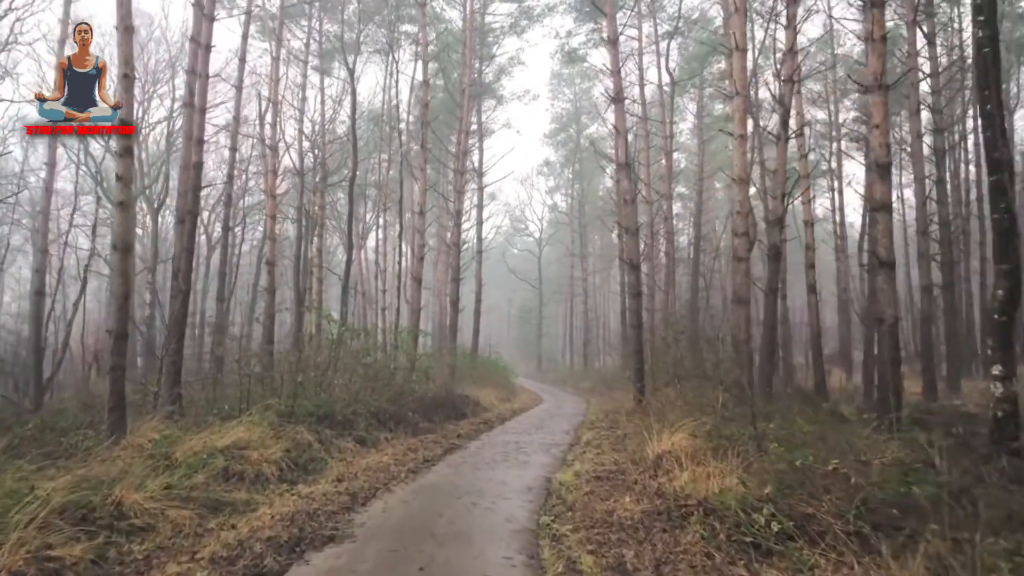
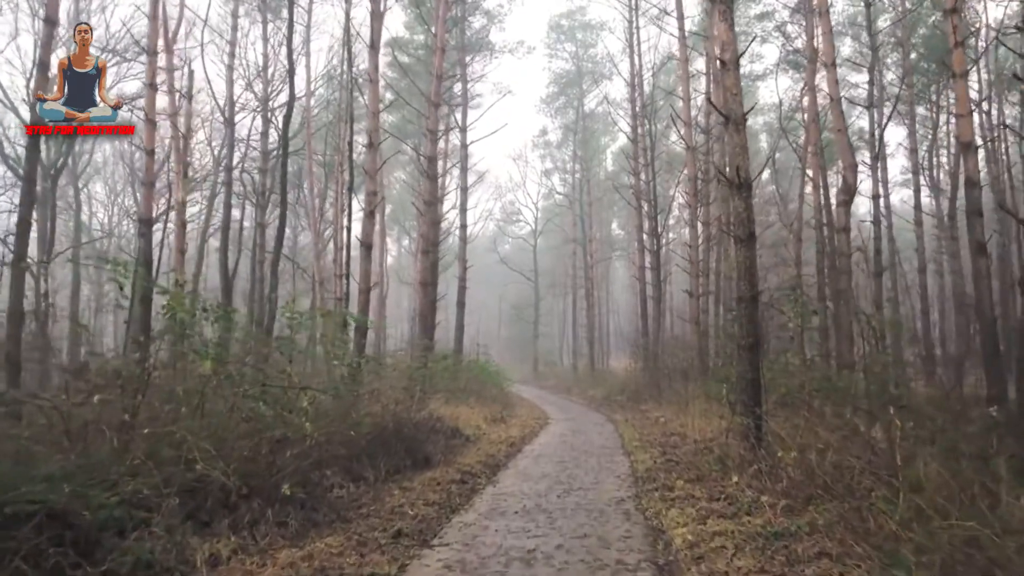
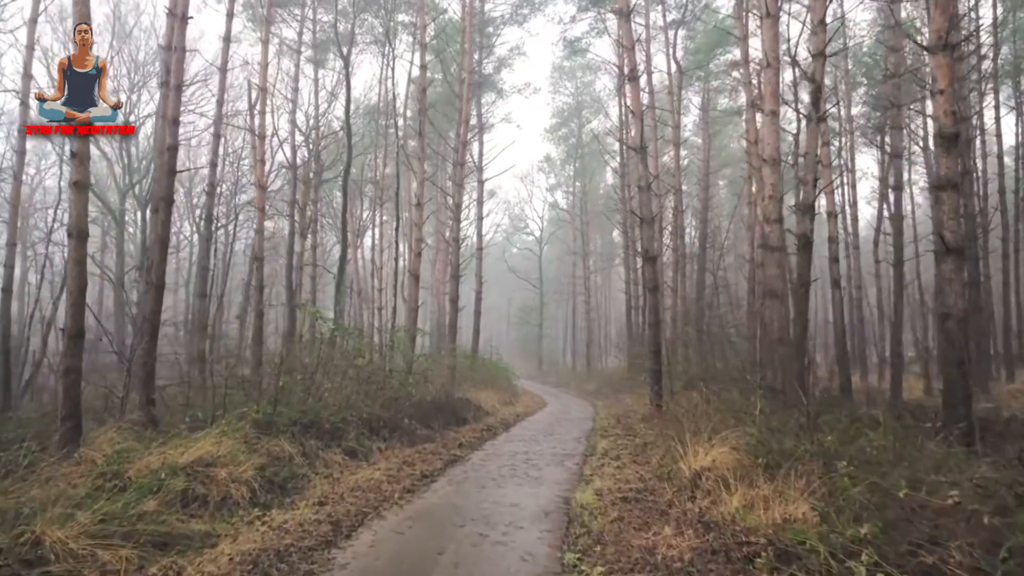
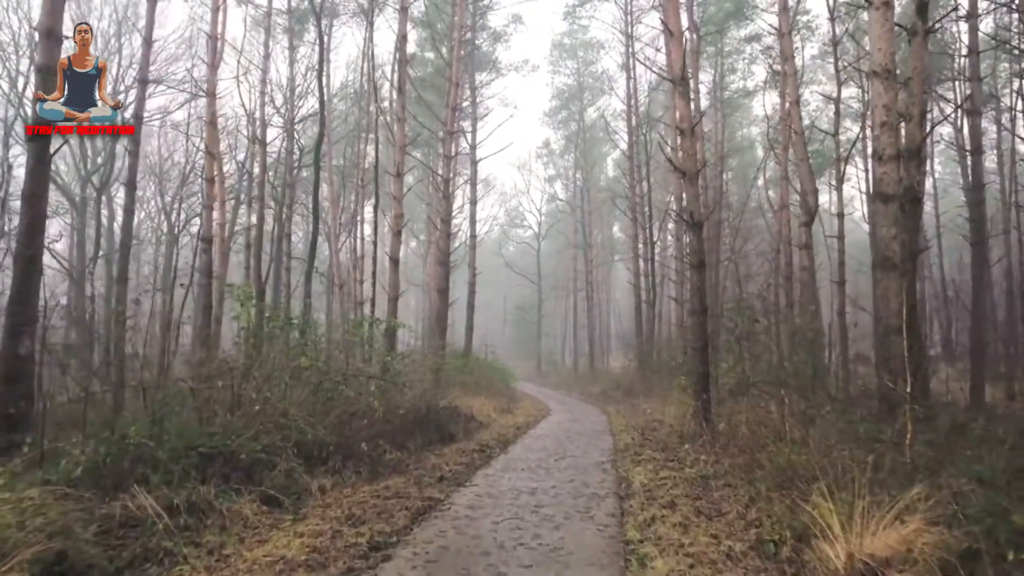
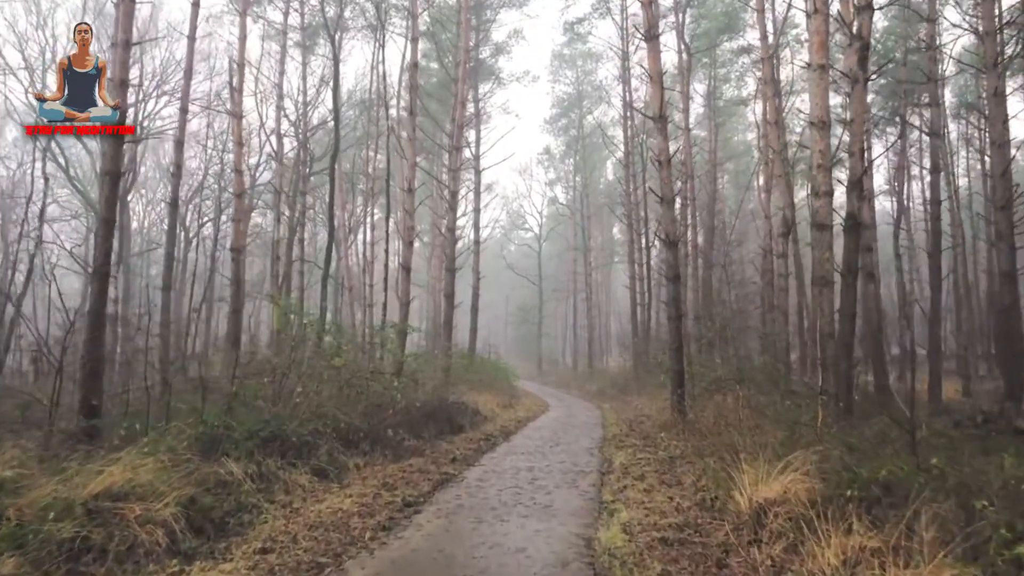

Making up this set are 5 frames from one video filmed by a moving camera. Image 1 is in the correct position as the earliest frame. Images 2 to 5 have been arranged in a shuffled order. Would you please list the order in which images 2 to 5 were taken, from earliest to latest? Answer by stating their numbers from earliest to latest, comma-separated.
3, 5, 4, 2
